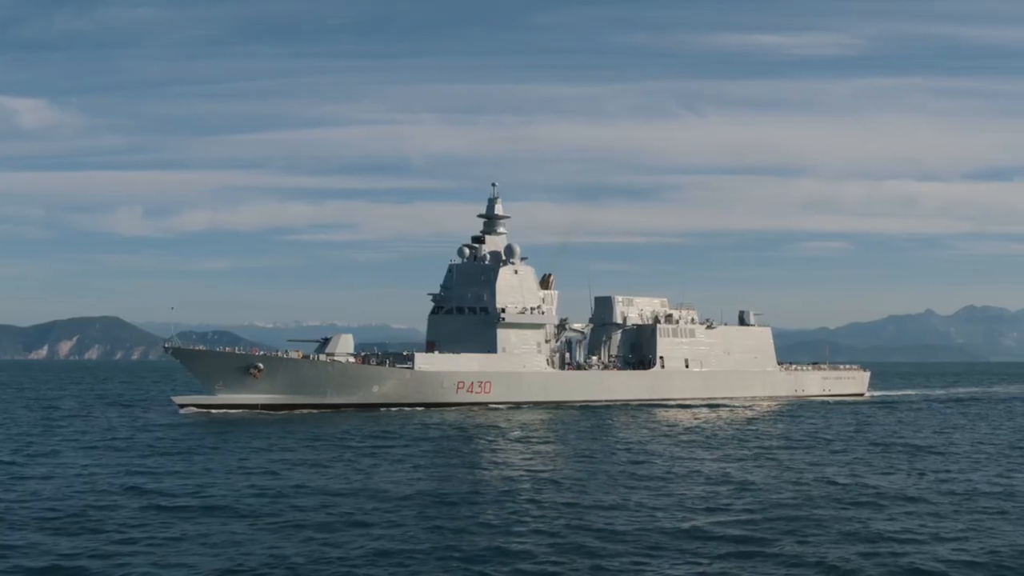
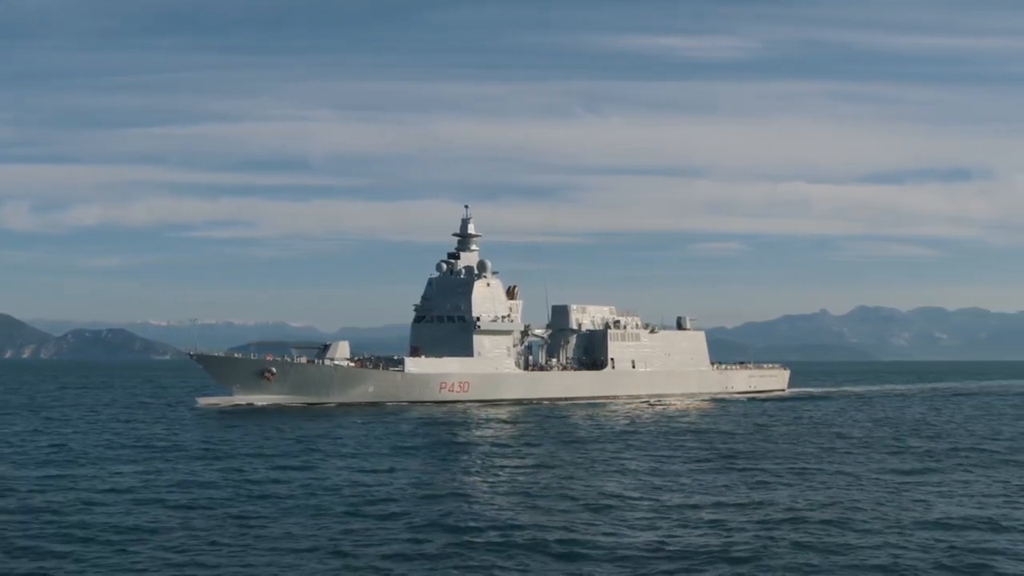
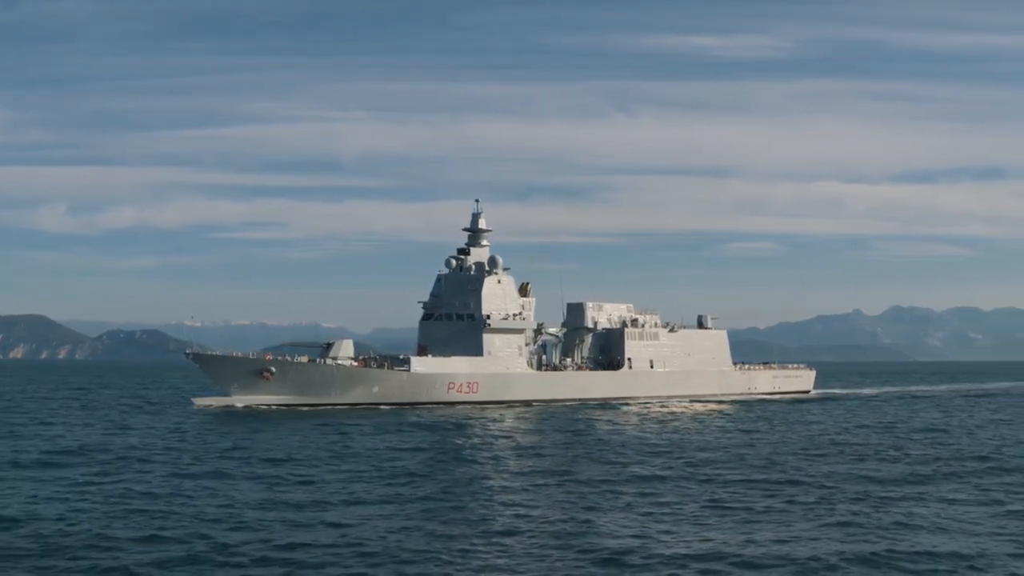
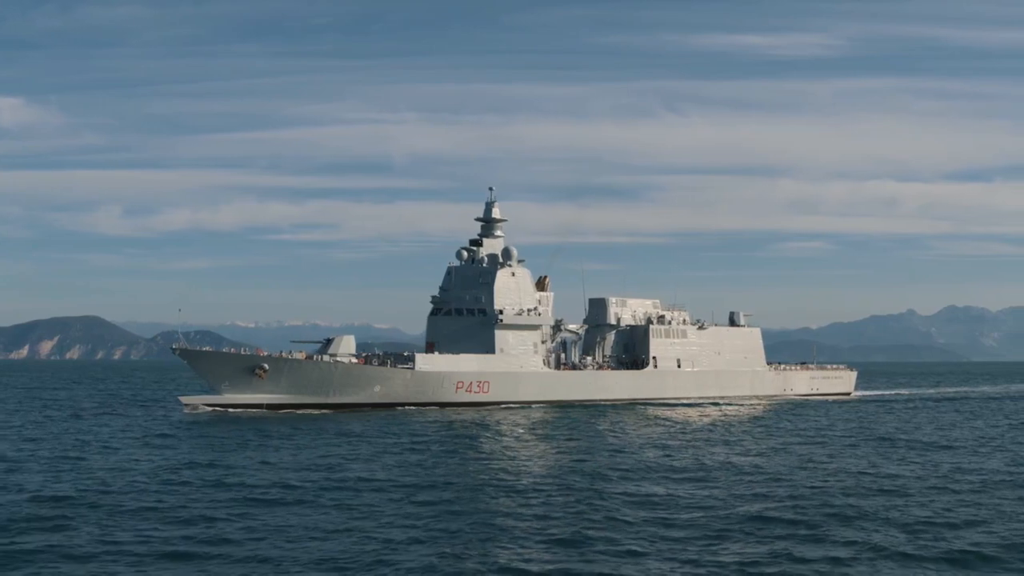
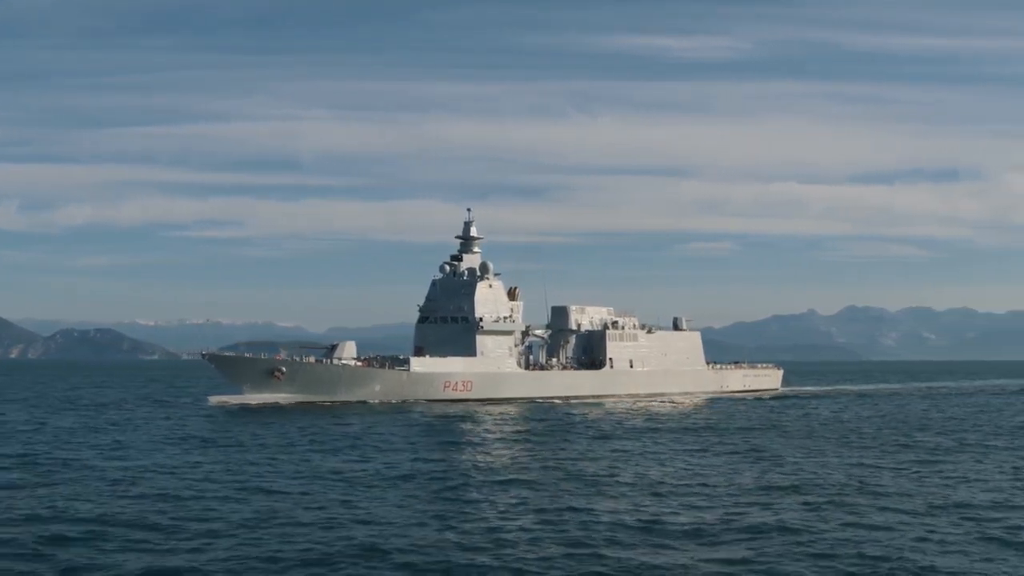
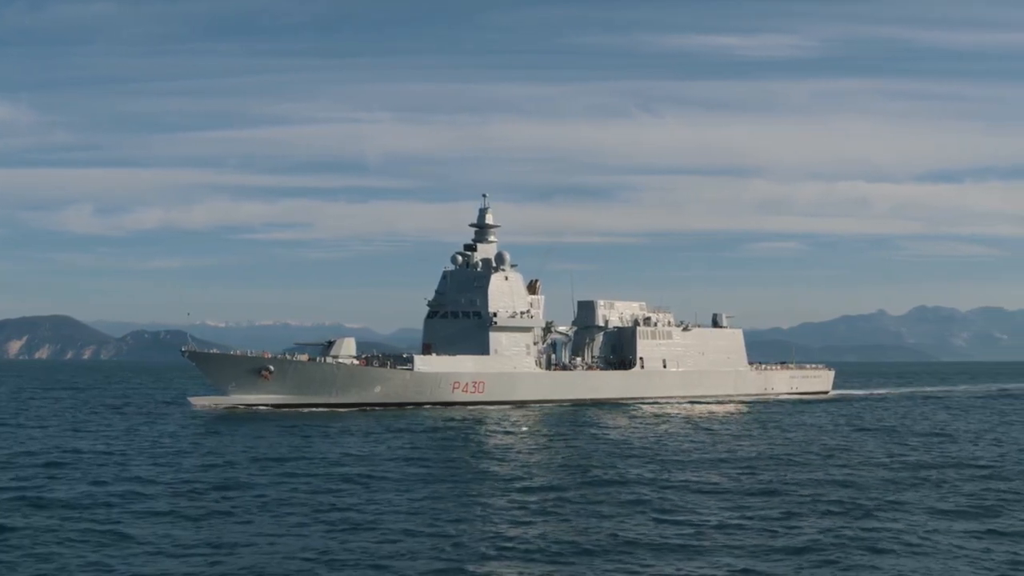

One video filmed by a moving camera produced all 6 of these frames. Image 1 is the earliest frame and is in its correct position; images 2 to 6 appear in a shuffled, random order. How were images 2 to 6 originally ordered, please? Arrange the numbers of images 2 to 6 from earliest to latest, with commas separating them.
4, 6, 3, 2, 5
